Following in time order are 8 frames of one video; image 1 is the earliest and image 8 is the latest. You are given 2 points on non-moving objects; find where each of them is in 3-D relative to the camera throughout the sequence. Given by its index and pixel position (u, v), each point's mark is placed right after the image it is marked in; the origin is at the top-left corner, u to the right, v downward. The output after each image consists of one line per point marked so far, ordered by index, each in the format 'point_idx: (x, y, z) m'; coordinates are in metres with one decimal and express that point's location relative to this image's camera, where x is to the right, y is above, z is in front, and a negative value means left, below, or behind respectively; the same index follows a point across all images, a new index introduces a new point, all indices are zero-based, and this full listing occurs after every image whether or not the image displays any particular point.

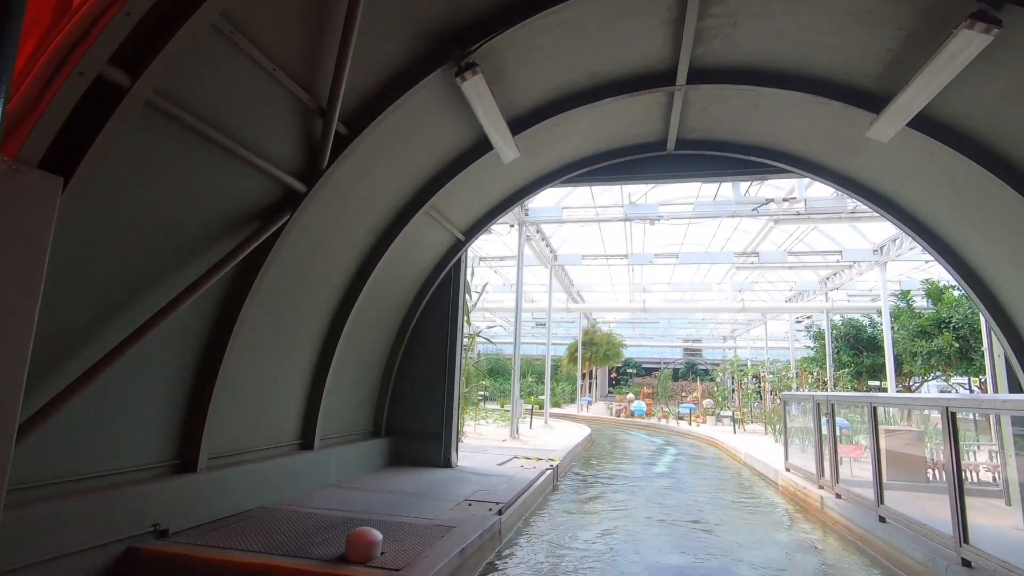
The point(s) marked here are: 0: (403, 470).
0: (-1.2, -2.0, +6.0) m
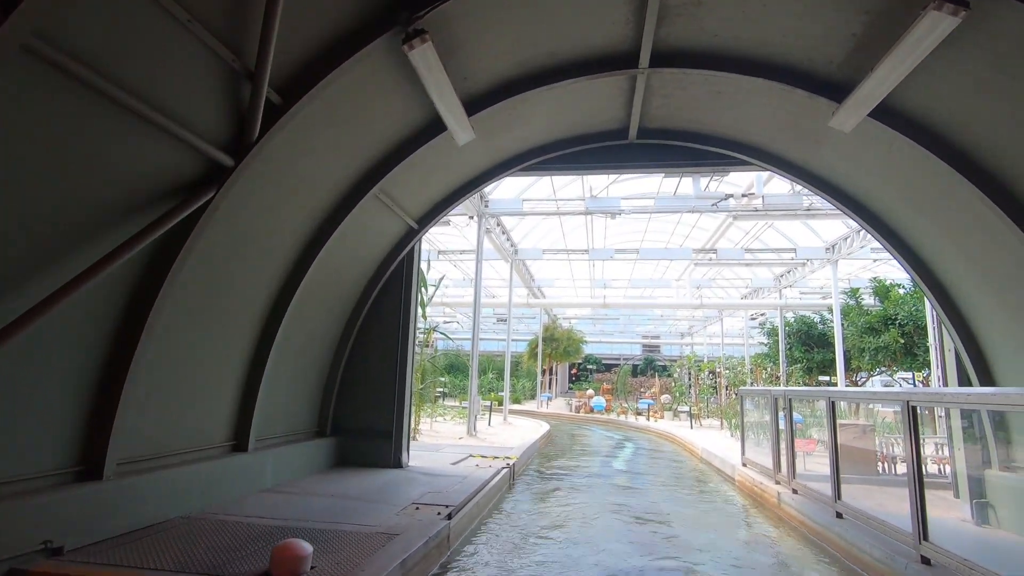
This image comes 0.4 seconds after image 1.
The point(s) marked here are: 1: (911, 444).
0: (-1.7, -1.9, +5.7) m
1: (+2.9, -1.1, +3.8) m
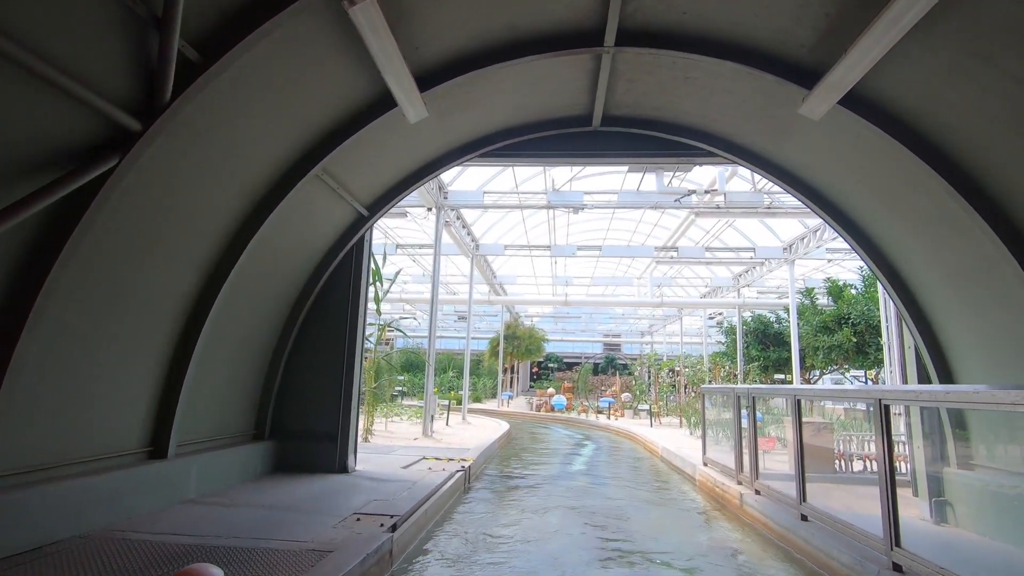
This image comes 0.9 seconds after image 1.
0: (-2.2, -1.8, +5.2) m
1: (+2.5, -1.1, +3.7) m
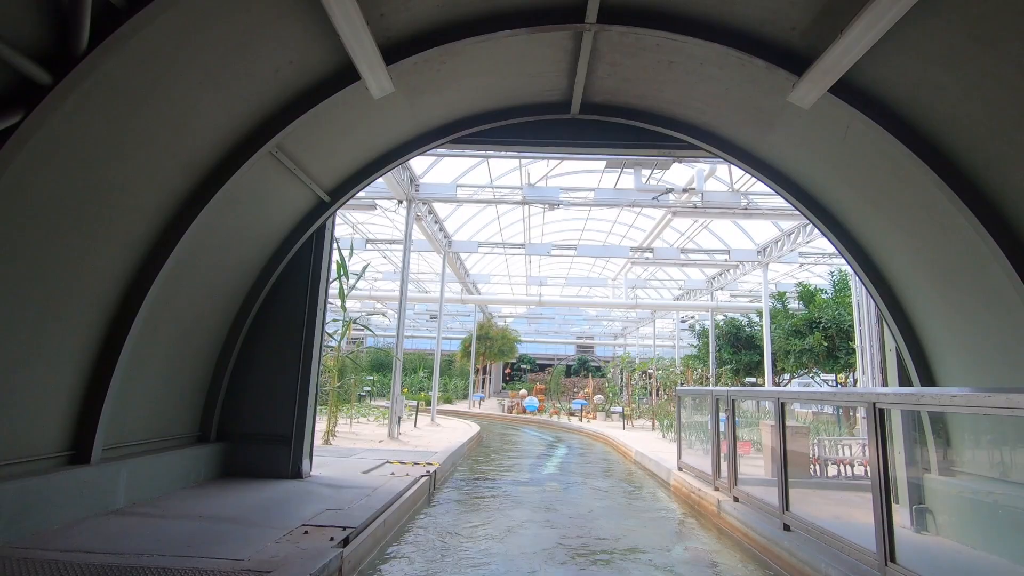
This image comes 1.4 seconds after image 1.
0: (-2.4, -1.7, +4.8) m
1: (+2.3, -1.0, +3.5) m
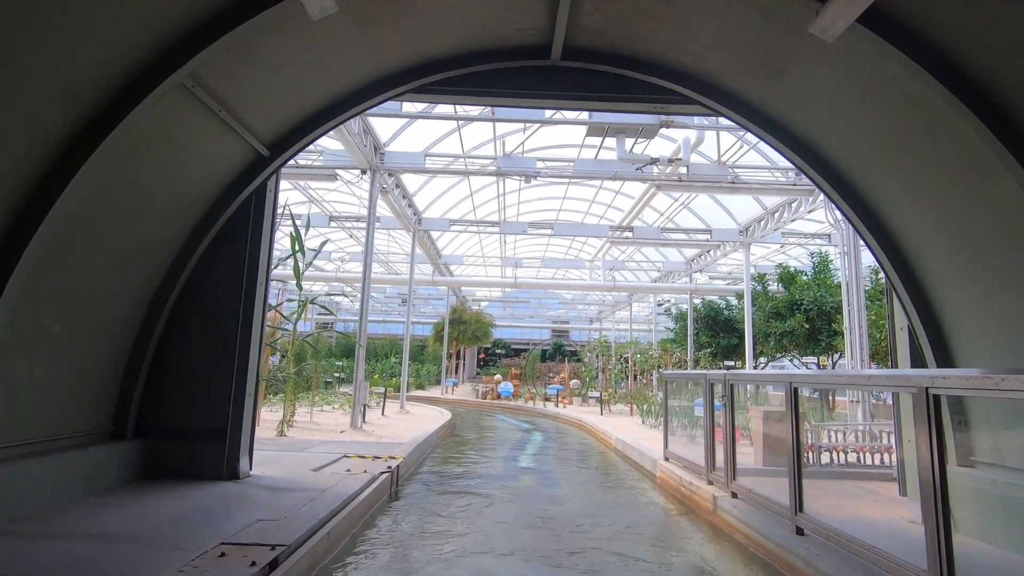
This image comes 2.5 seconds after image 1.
0: (-2.7, -1.5, +4.0) m
1: (+2.2, -0.8, +2.9) m
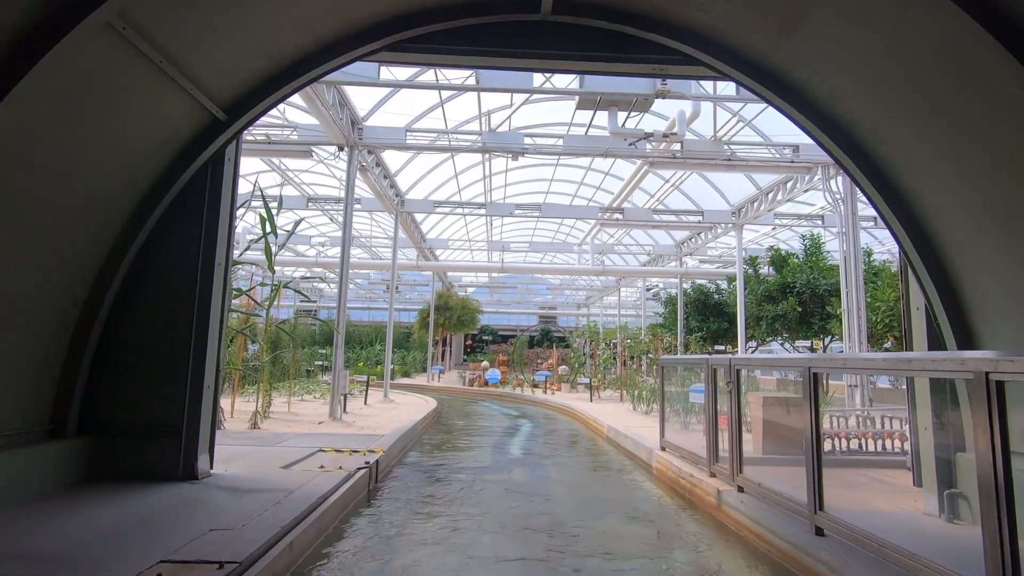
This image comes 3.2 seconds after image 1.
0: (-2.7, -1.4, +3.6) m
1: (+2.1, -0.7, +2.6) m
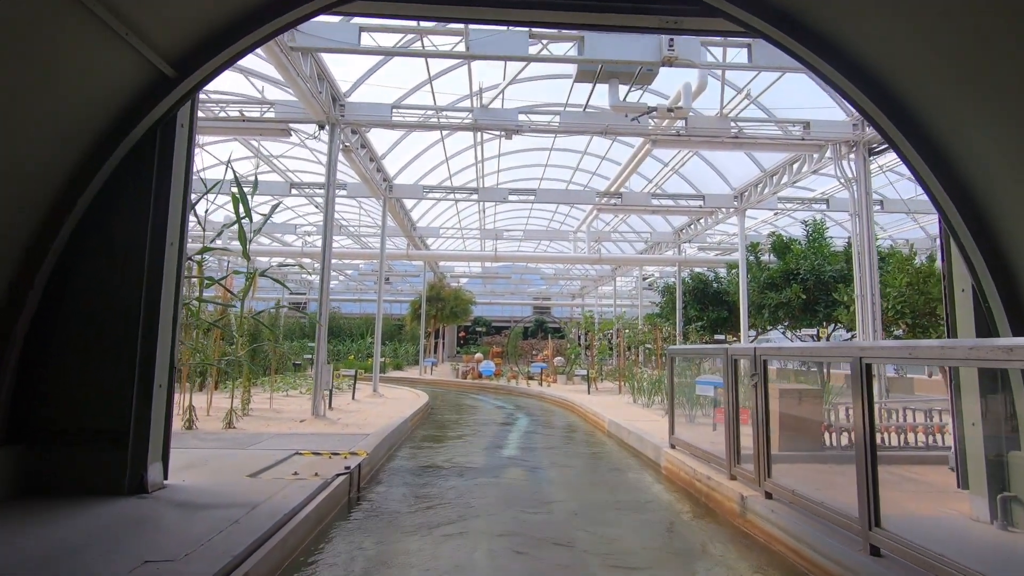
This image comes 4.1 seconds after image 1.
0: (-2.7, -1.3, +3.1) m
1: (+2.1, -0.6, +2.1) m
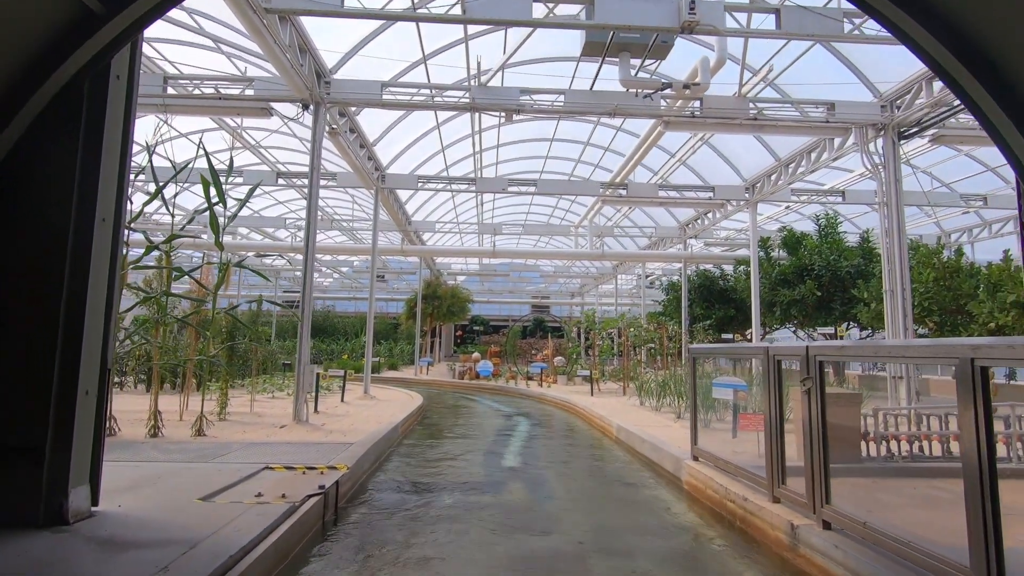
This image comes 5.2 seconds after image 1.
0: (-2.7, -1.2, +2.4) m
1: (+2.1, -0.5, +1.5) m
